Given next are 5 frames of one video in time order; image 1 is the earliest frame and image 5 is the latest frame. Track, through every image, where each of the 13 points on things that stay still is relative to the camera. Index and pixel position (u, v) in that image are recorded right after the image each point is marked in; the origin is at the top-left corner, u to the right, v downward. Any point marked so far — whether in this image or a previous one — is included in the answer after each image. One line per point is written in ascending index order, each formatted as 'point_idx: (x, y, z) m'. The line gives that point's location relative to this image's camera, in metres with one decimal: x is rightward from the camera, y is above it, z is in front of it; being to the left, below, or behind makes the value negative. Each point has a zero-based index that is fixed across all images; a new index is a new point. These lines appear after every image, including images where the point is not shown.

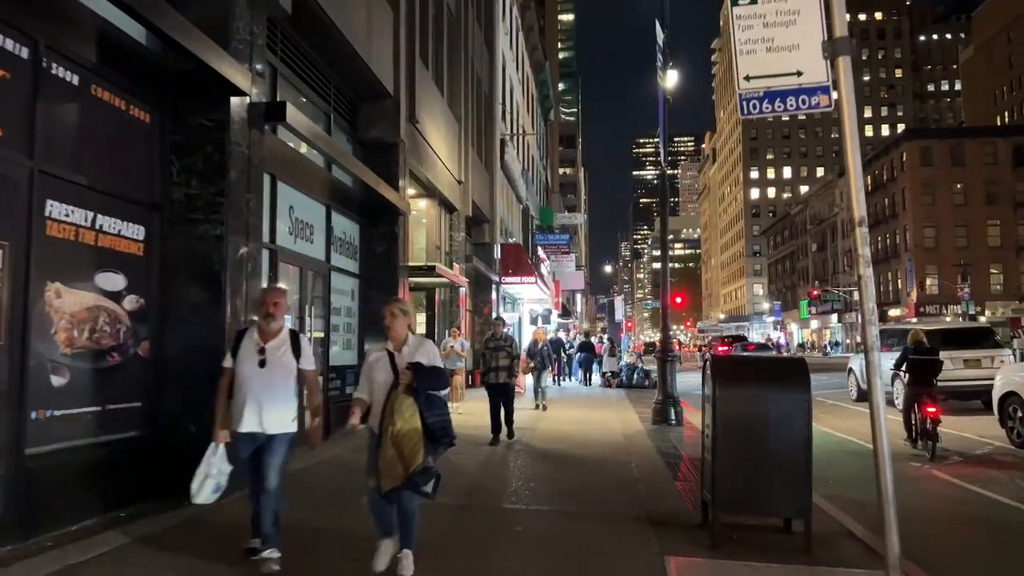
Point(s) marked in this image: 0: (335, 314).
0: (-2.7, -0.4, +11.9) m
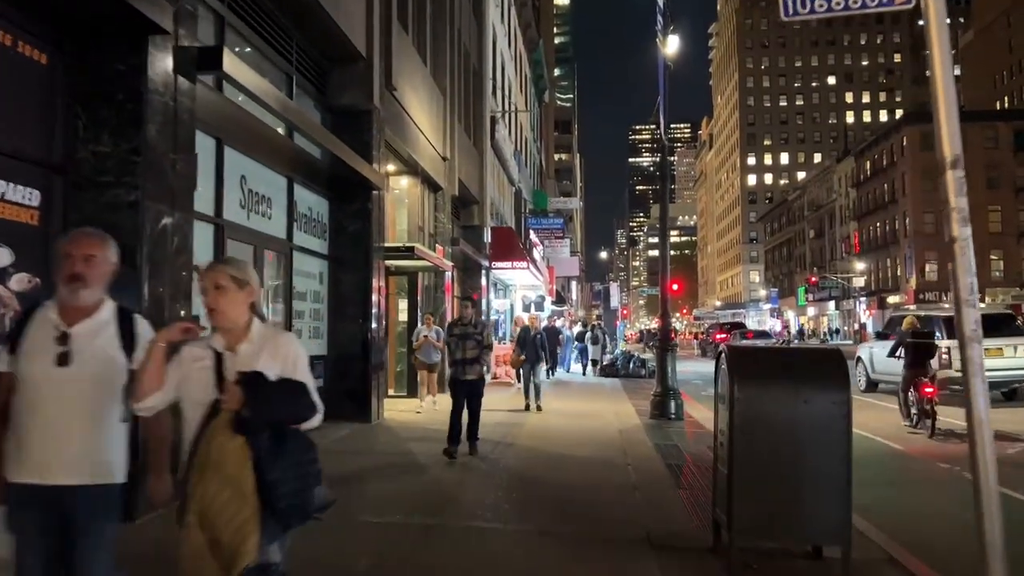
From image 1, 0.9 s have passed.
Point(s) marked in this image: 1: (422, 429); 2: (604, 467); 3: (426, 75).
0: (-2.9, -0.1, +10.7) m
1: (-1.3, -2.0, +11.1) m
2: (+1.0, -2.0, +8.7) m
3: (-1.8, +4.4, +16.1) m
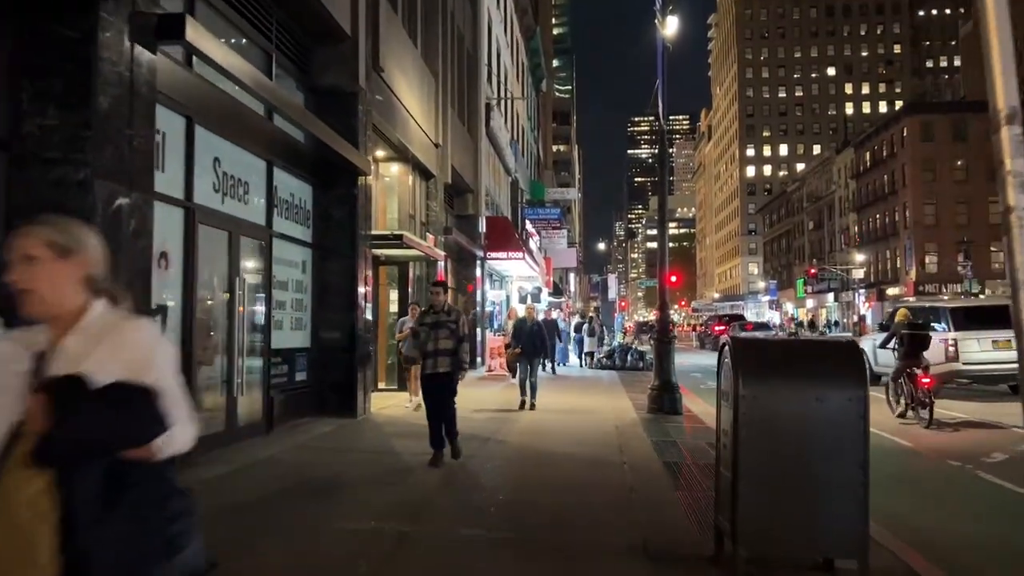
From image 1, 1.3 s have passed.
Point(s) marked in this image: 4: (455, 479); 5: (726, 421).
0: (-3.1, 0.0, +10.3) m
1: (-1.4, -1.9, +10.6) m
2: (+0.9, -1.9, +8.2) m
3: (-1.9, +4.6, +15.6) m
4: (-0.5, -1.8, +7.4) m
5: (+1.3, -0.8, +4.8) m
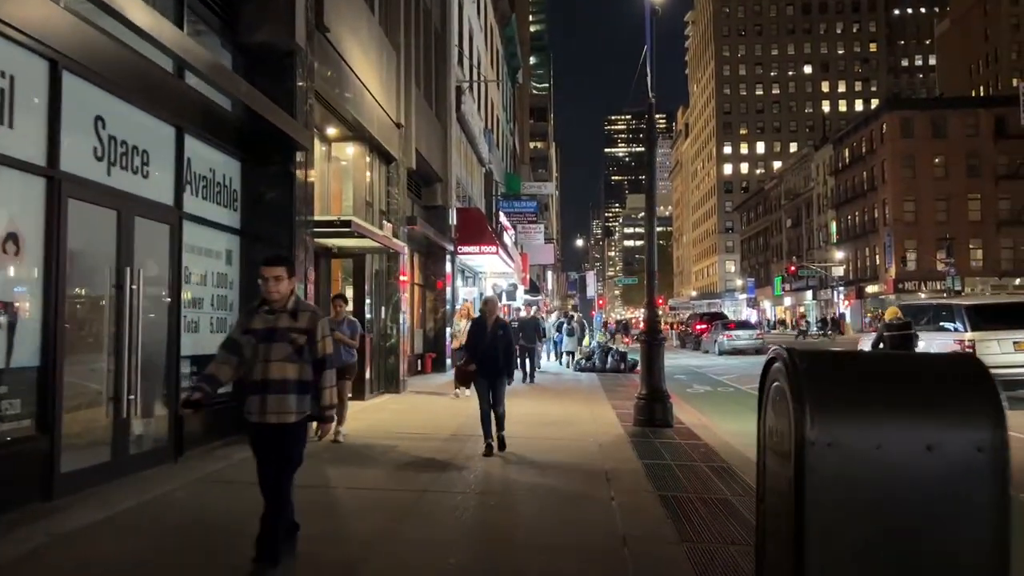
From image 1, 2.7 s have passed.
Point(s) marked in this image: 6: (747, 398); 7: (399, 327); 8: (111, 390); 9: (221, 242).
0: (-3.5, +0.1, +8.5) m
1: (-1.8, -1.8, +8.9) m
2: (+0.6, -1.8, +6.6) m
3: (-2.5, +4.7, +13.8) m
4: (-0.9, -1.8, +5.8) m
5: (+1.1, -0.8, +3.2) m
6: (+5.1, -2.4, +16.9) m
7: (-2.3, -0.8, +15.5) m
8: (-3.5, -0.9, +6.9) m
9: (-3.4, +0.5, +9.1) m
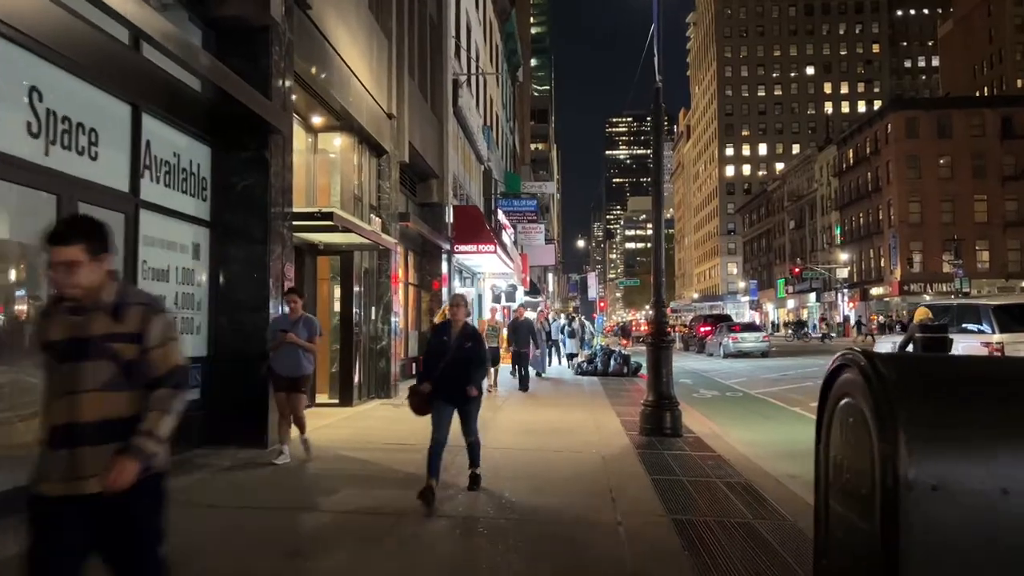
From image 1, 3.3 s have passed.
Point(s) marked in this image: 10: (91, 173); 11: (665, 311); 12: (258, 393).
0: (-3.5, +0.1, +7.7) m
1: (-1.8, -1.8, +8.1) m
2: (+0.5, -1.8, +5.7) m
3: (-2.5, +4.7, +13.0) m
4: (-0.9, -1.7, +4.9) m
5: (+1.0, -0.7, +2.4) m
6: (+5.1, -2.4, +16.0) m
7: (-2.3, -0.8, +14.7) m
8: (-3.6, -0.9, +6.0) m
9: (-3.4, +0.6, +8.3) m
10: (-3.6, +1.0, +6.6) m
11: (+2.1, -0.3, +10.6) m
12: (-2.8, -1.1, +8.6) m
